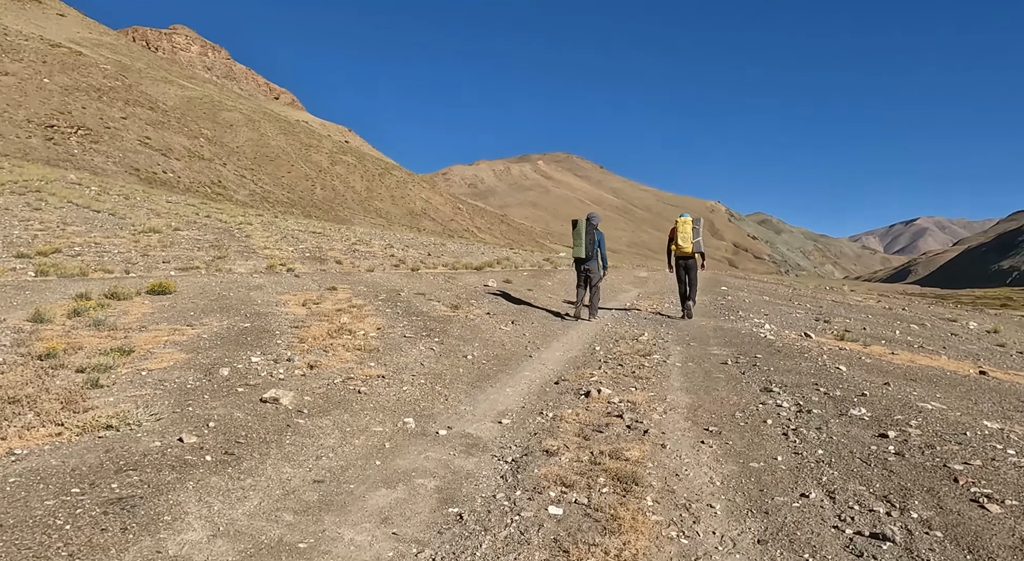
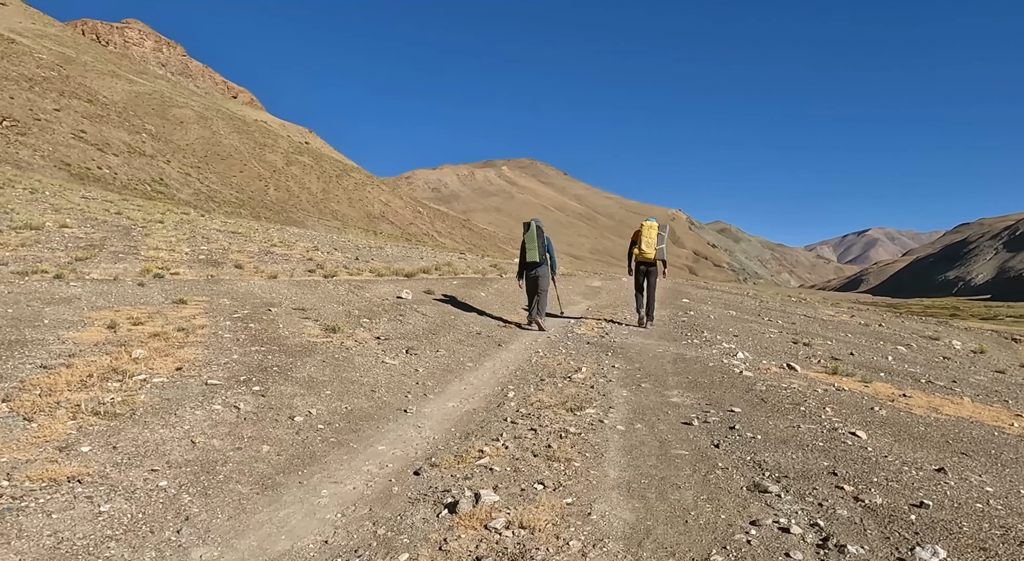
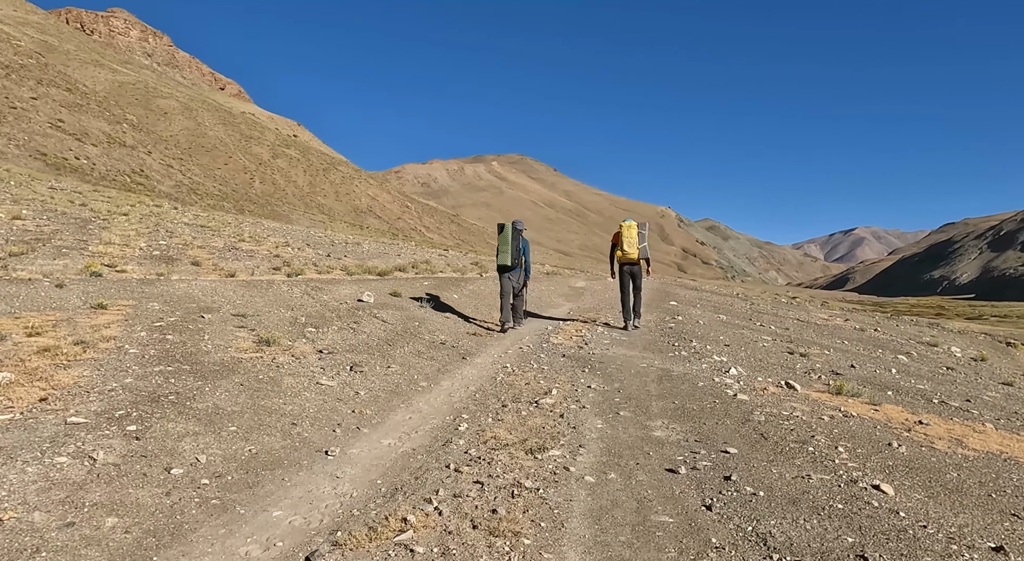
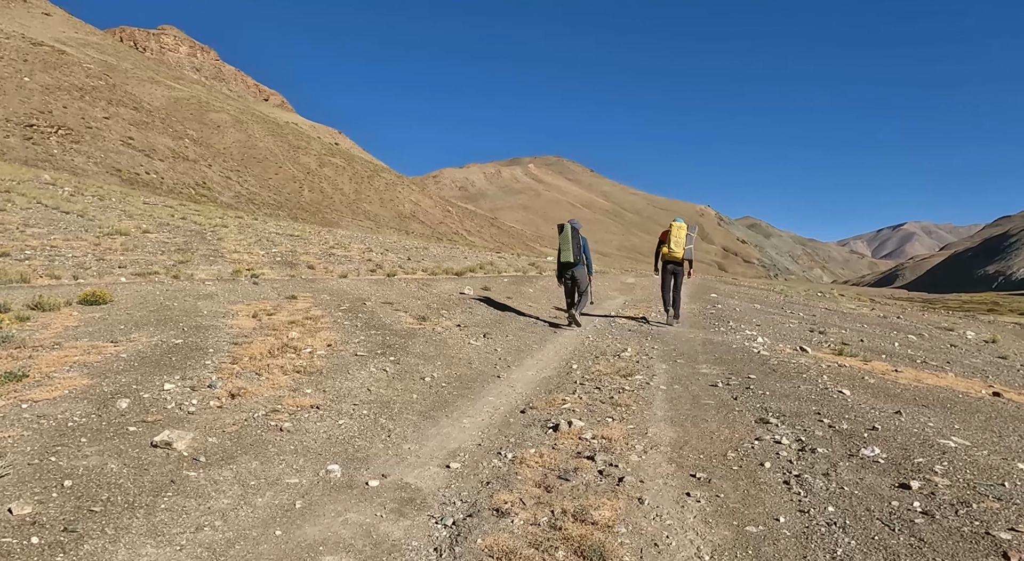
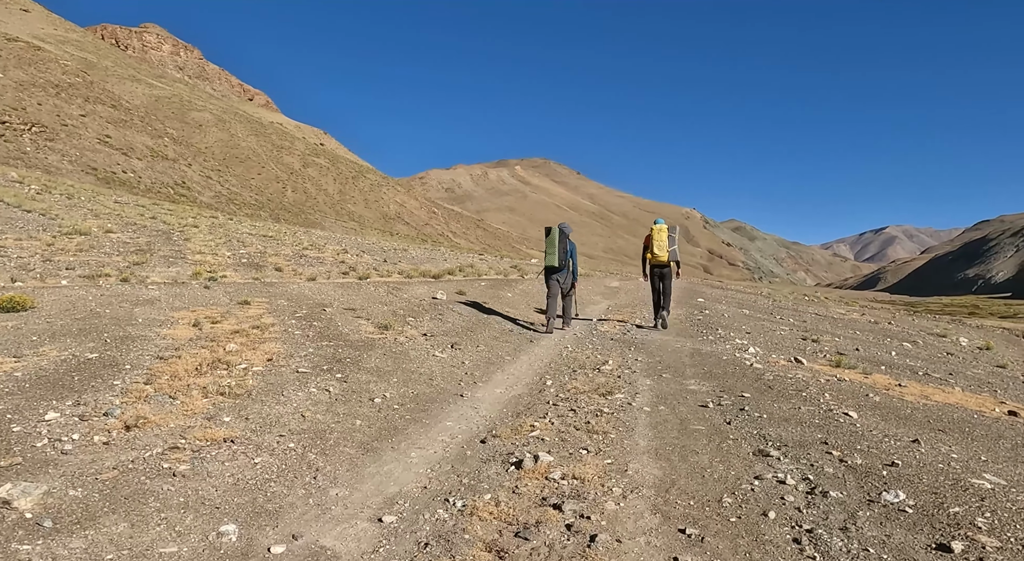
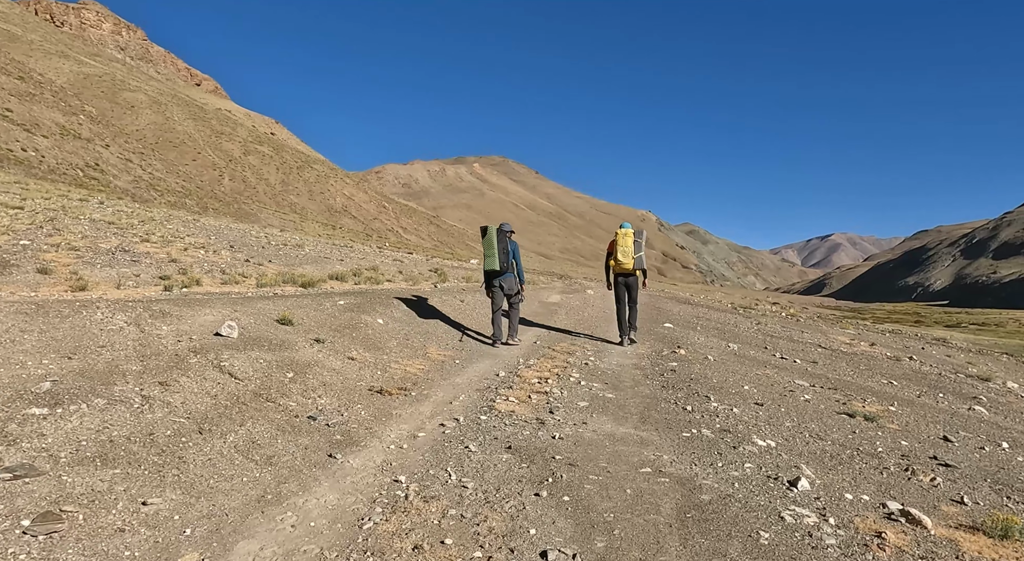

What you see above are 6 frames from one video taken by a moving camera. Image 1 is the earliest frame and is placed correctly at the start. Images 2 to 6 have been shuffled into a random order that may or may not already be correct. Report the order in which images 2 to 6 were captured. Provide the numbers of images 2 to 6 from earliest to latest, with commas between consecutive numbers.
4, 5, 2, 3, 6
